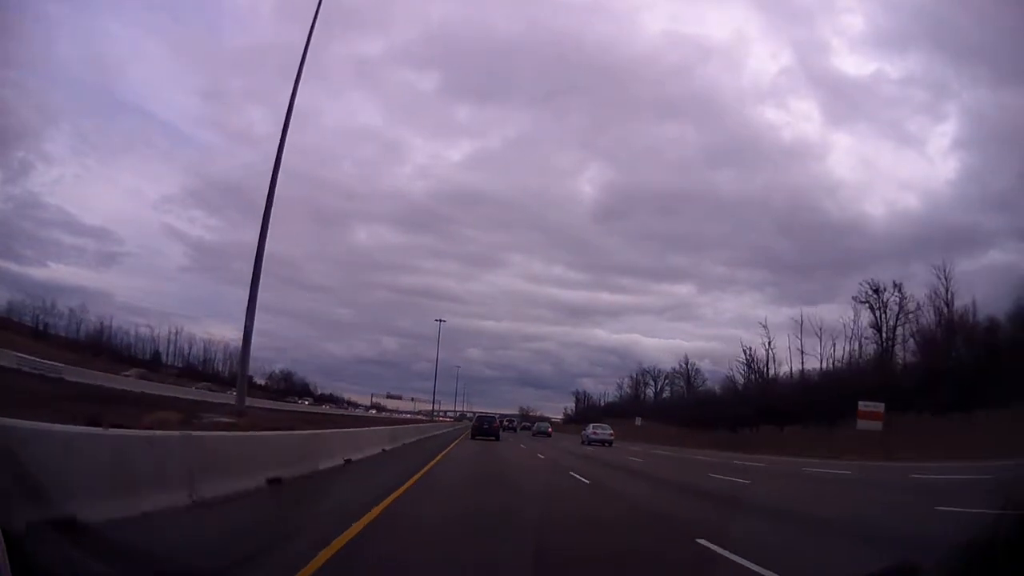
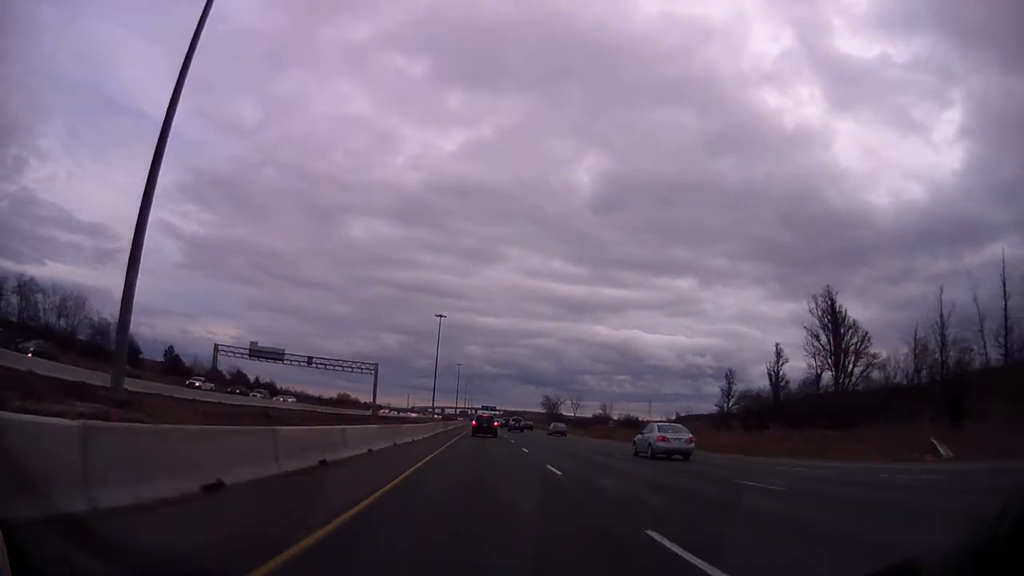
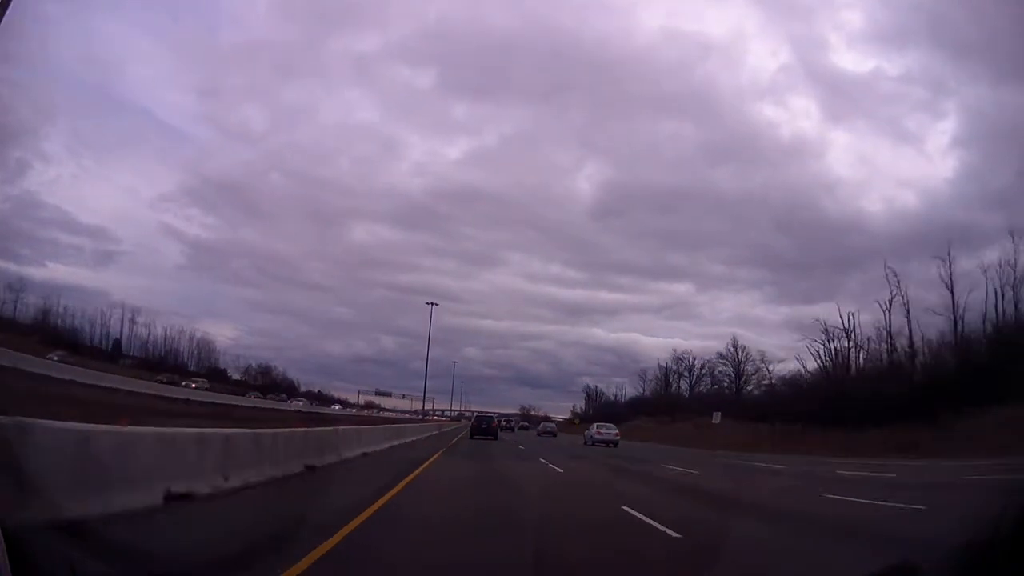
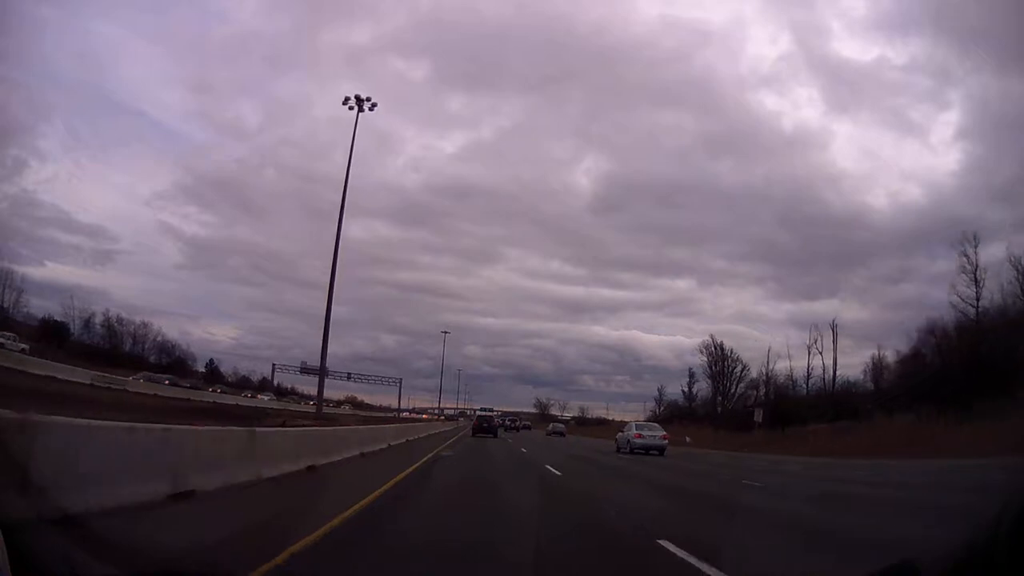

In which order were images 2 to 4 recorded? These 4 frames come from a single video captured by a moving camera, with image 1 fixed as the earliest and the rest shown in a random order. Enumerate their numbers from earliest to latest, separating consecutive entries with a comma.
3, 4, 2
